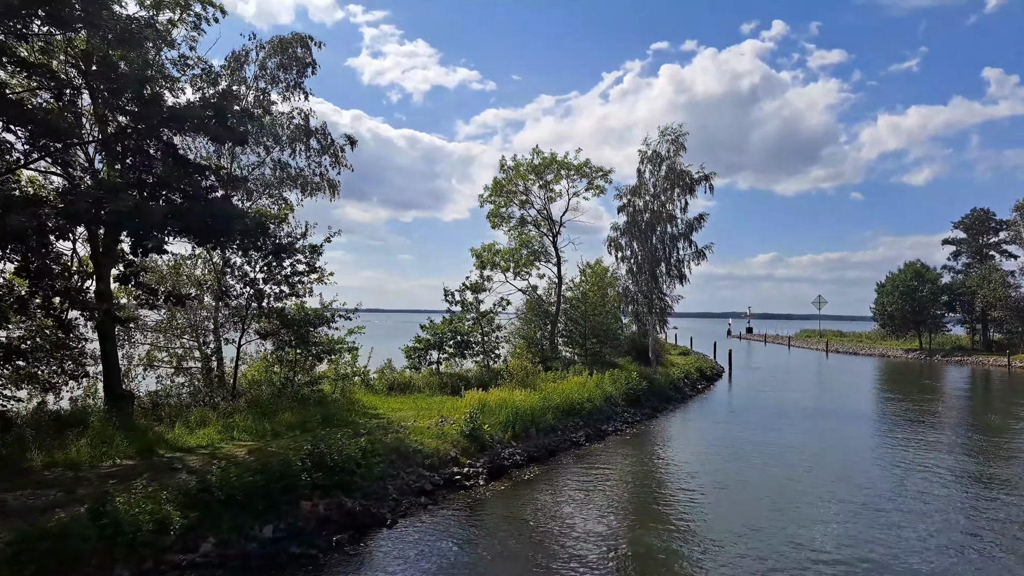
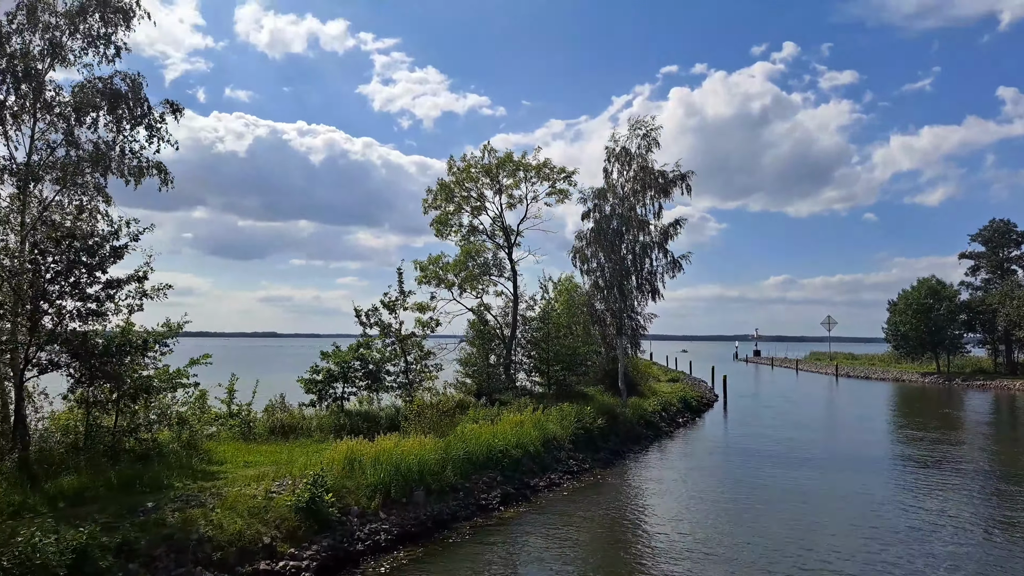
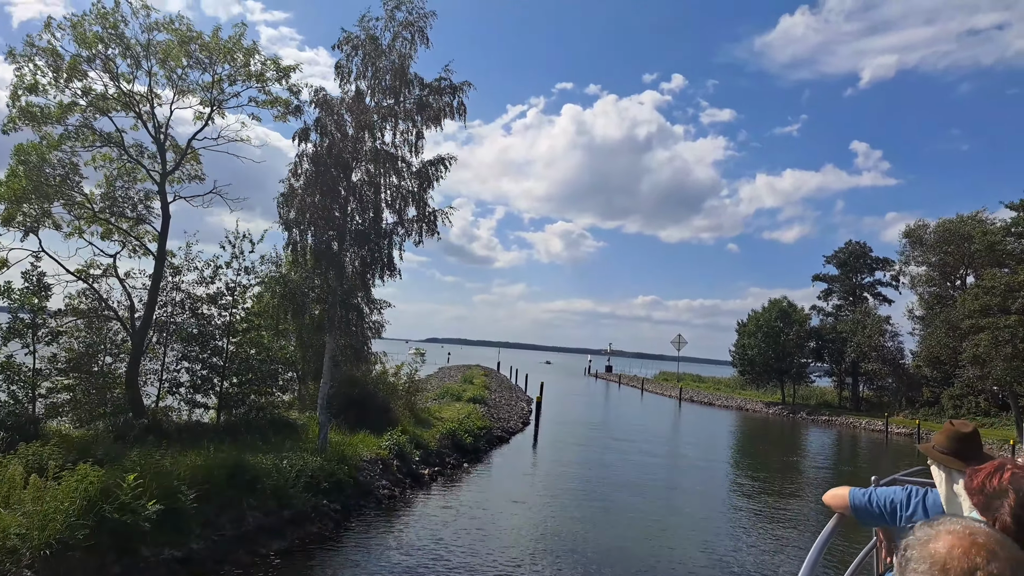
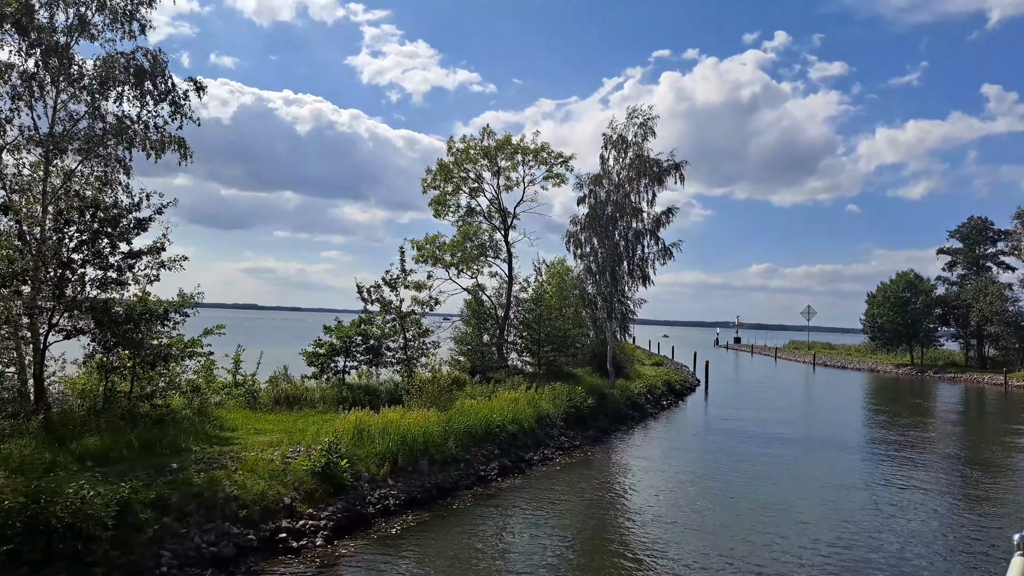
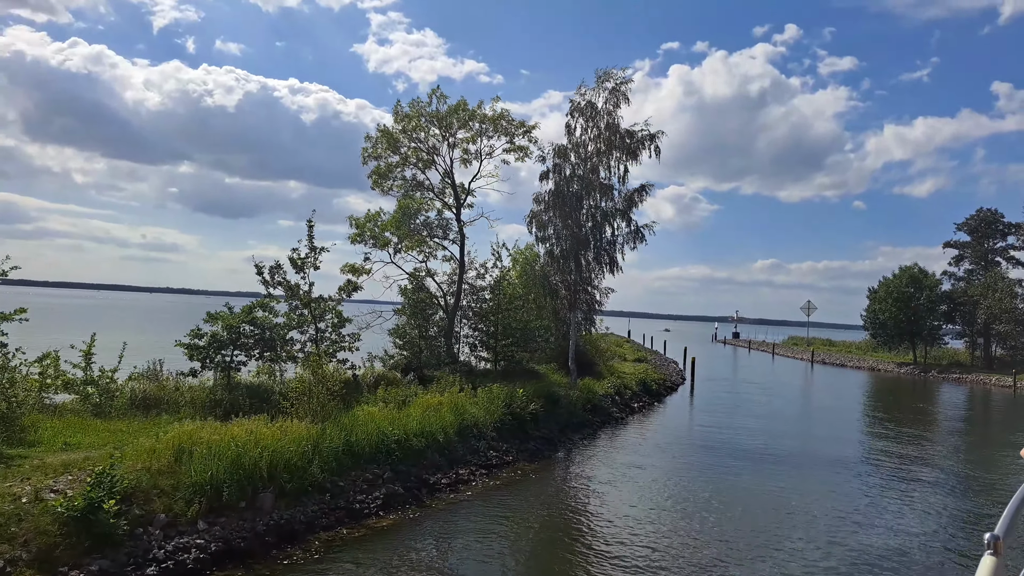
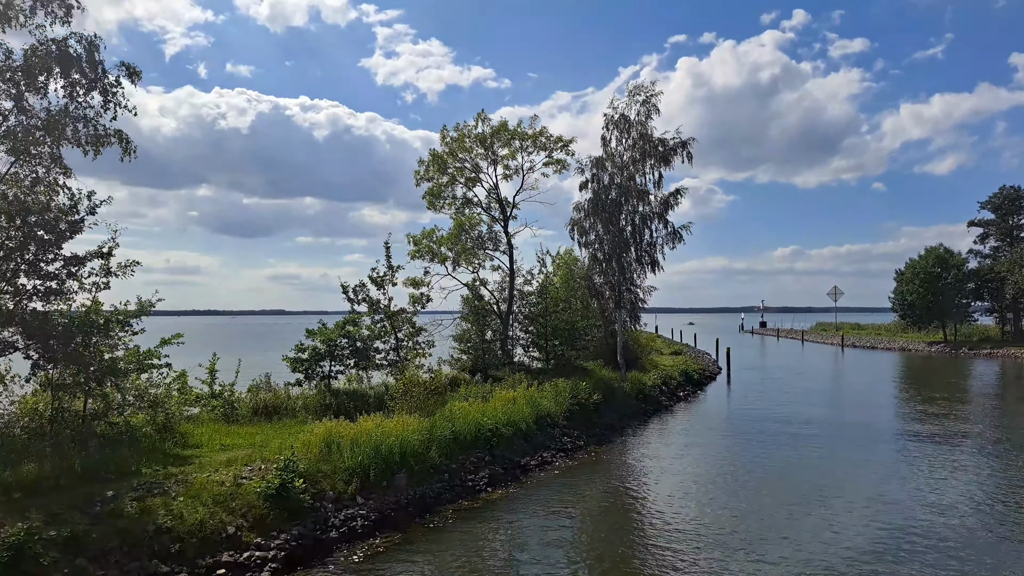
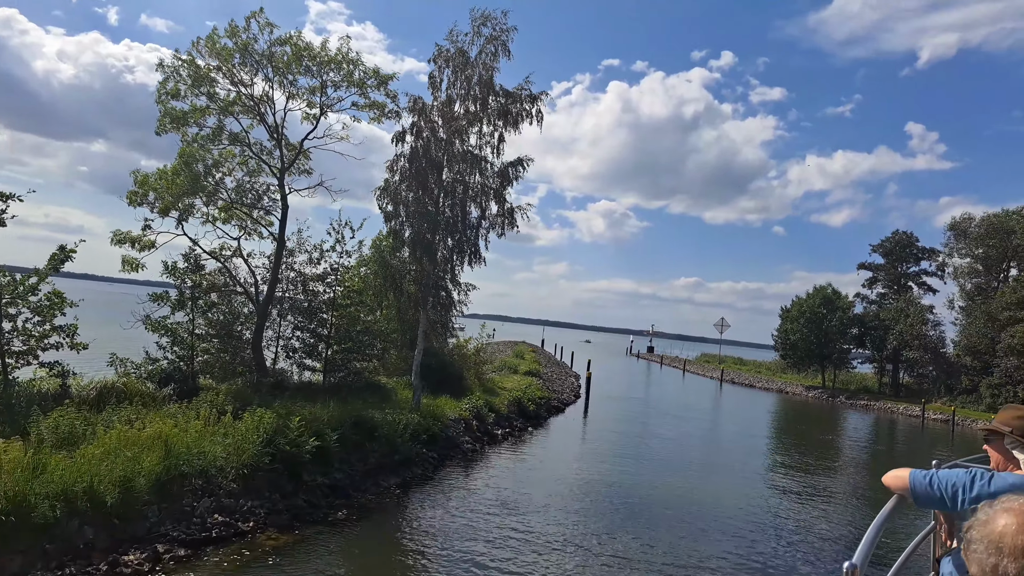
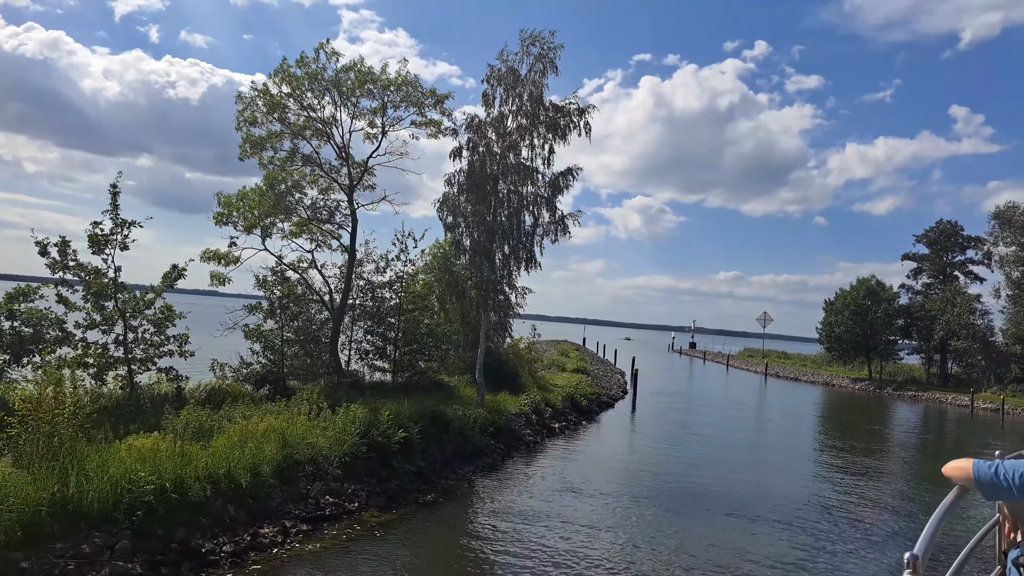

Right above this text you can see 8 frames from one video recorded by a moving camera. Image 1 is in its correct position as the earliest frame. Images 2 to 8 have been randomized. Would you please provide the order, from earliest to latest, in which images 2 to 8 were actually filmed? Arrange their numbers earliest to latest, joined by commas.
4, 2, 6, 5, 8, 7, 3
